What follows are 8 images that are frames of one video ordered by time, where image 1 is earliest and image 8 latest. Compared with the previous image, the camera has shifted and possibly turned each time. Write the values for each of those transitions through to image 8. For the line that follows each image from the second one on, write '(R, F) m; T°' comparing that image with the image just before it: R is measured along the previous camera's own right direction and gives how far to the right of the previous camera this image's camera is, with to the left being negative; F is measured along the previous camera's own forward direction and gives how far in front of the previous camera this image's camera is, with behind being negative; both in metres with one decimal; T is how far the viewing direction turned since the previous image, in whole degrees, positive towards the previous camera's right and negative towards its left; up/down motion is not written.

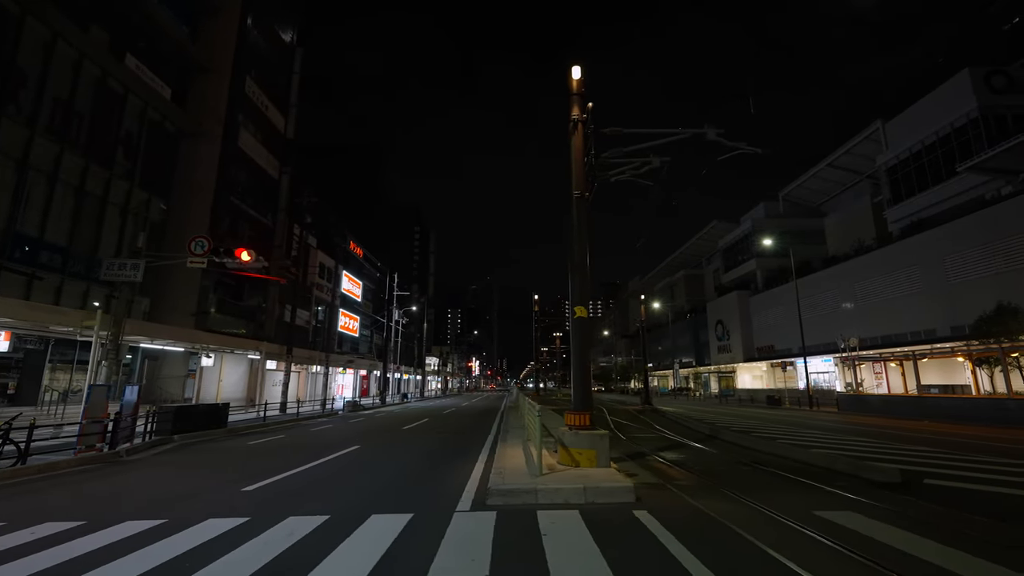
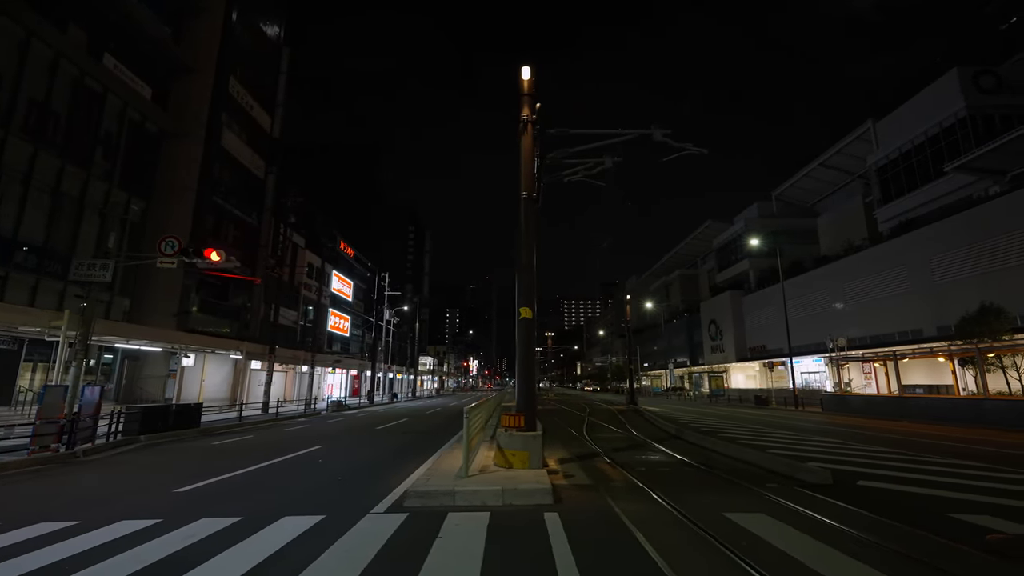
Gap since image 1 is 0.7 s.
(+1.0, 0.0) m; 0°
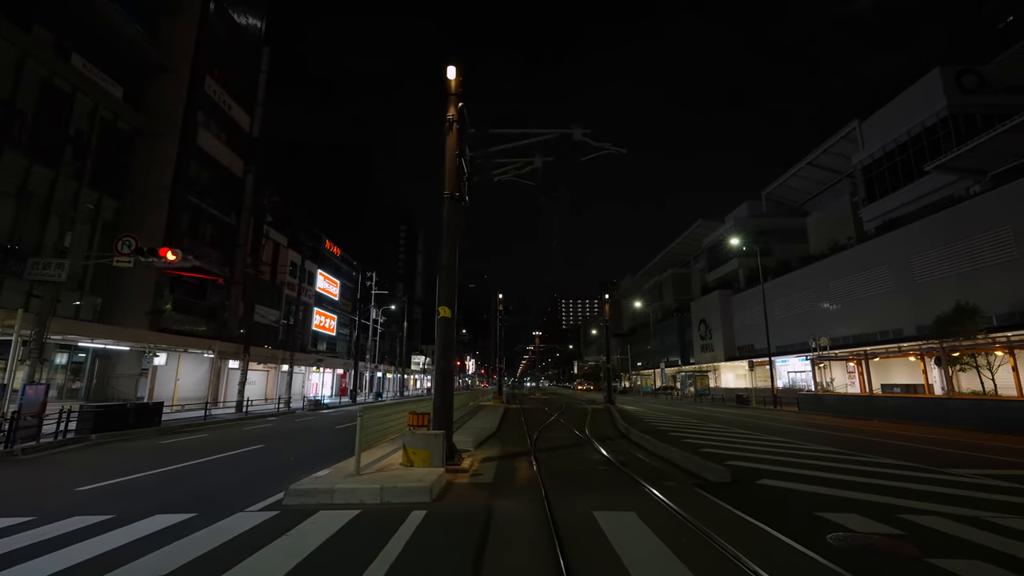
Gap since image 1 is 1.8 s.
(+1.5, 0.0) m; 0°
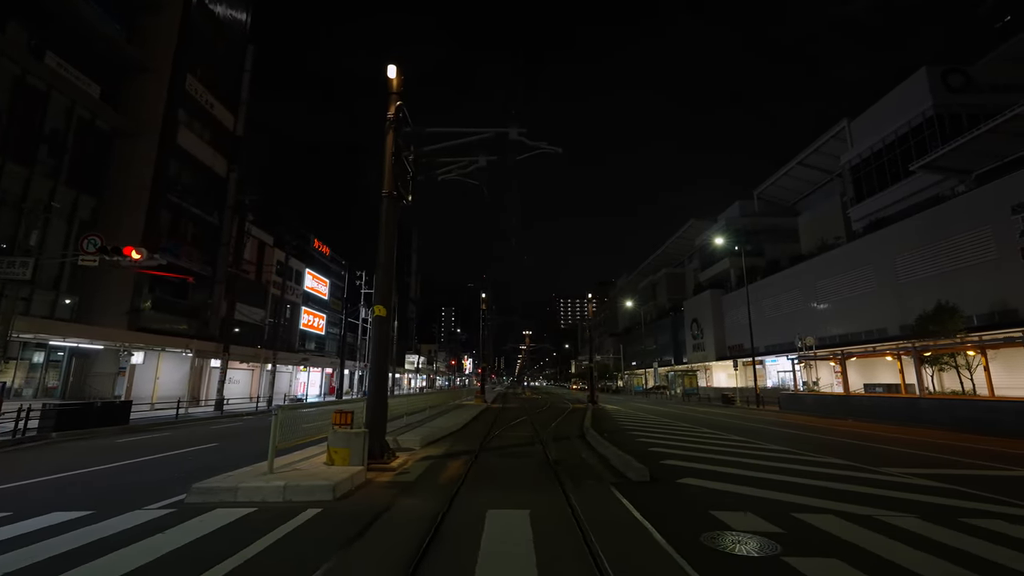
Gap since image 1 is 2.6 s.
(+1.2, 0.0) m; 0°
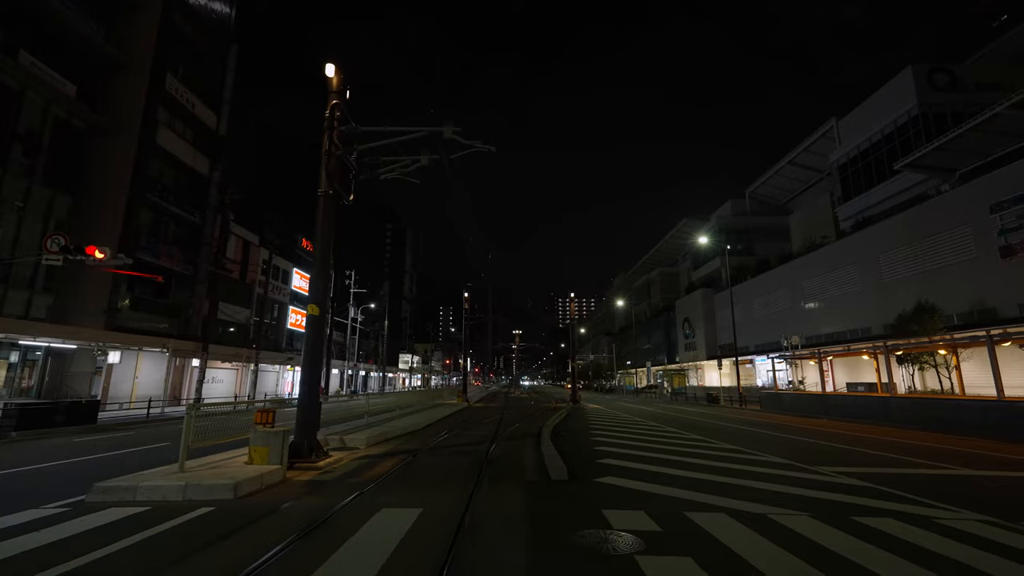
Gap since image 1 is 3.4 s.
(+1.2, 0.0) m; 0°
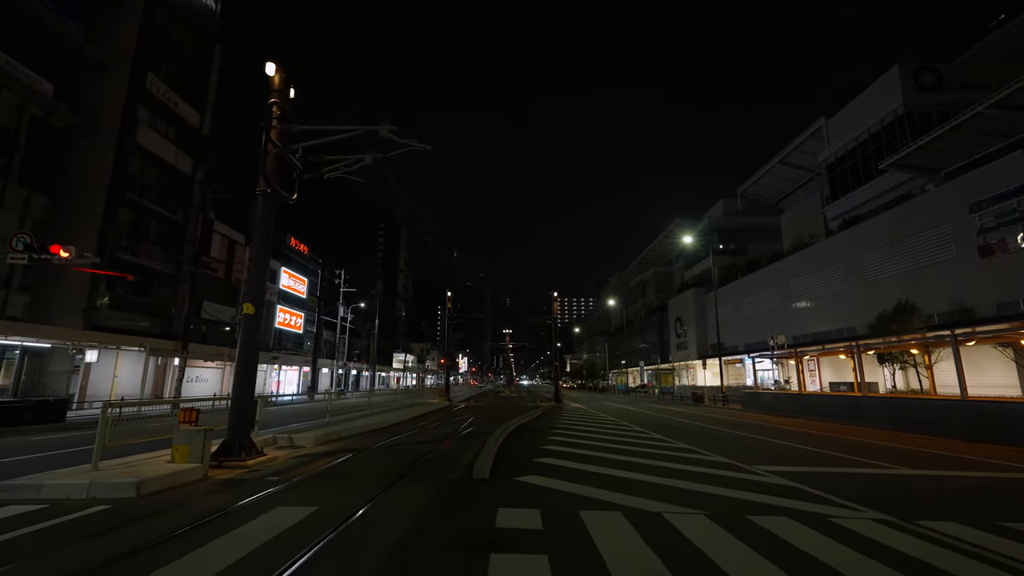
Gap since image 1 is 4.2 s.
(+1.2, 0.0) m; 0°
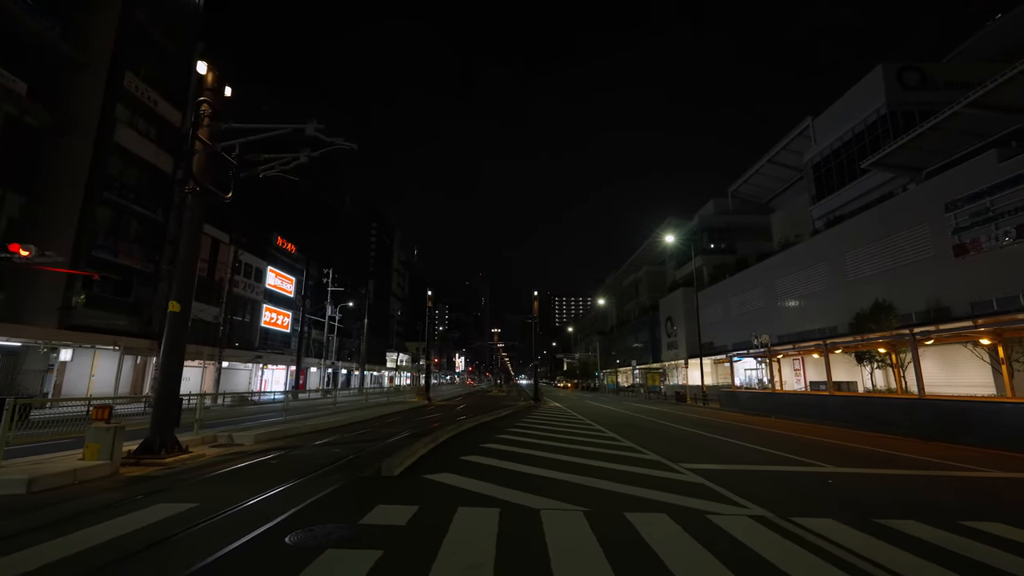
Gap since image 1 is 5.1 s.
(+1.4, 0.0) m; 0°
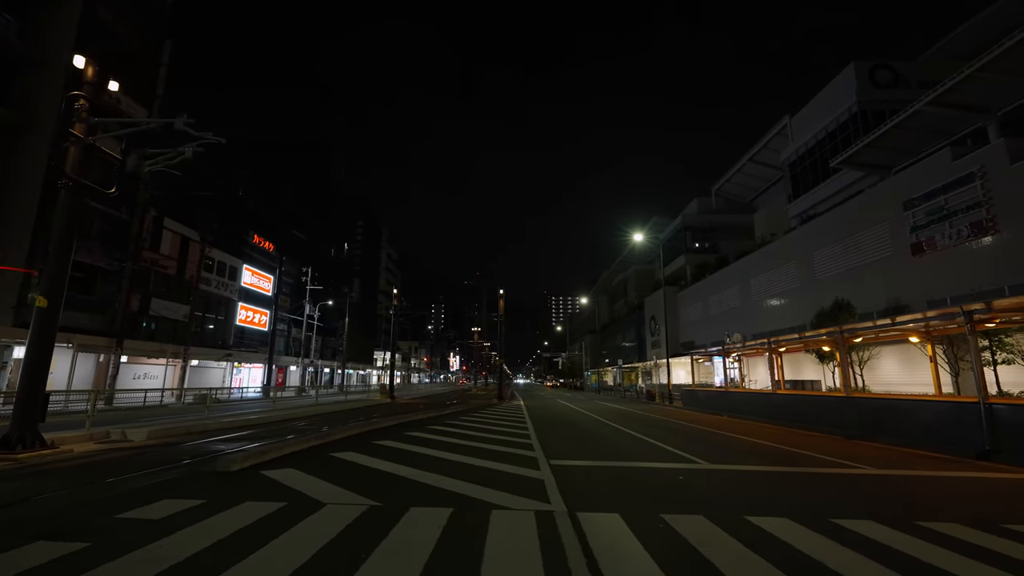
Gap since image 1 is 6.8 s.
(+2.4, 0.0) m; 0°
